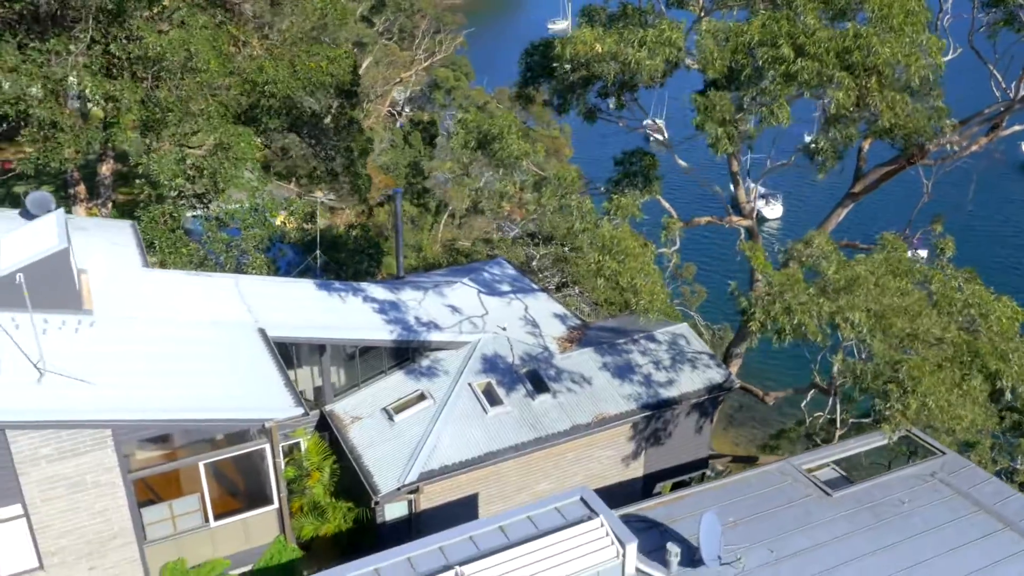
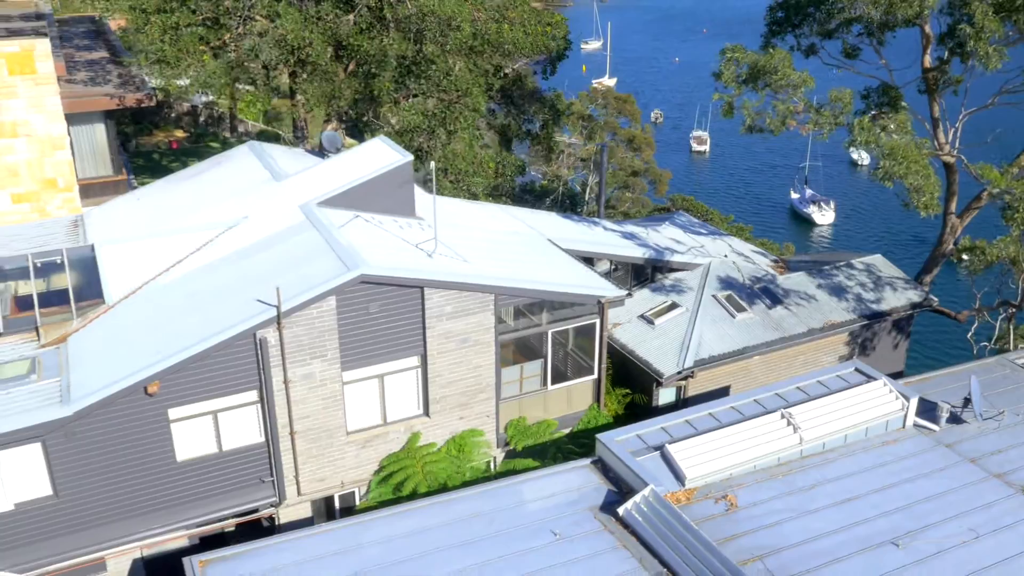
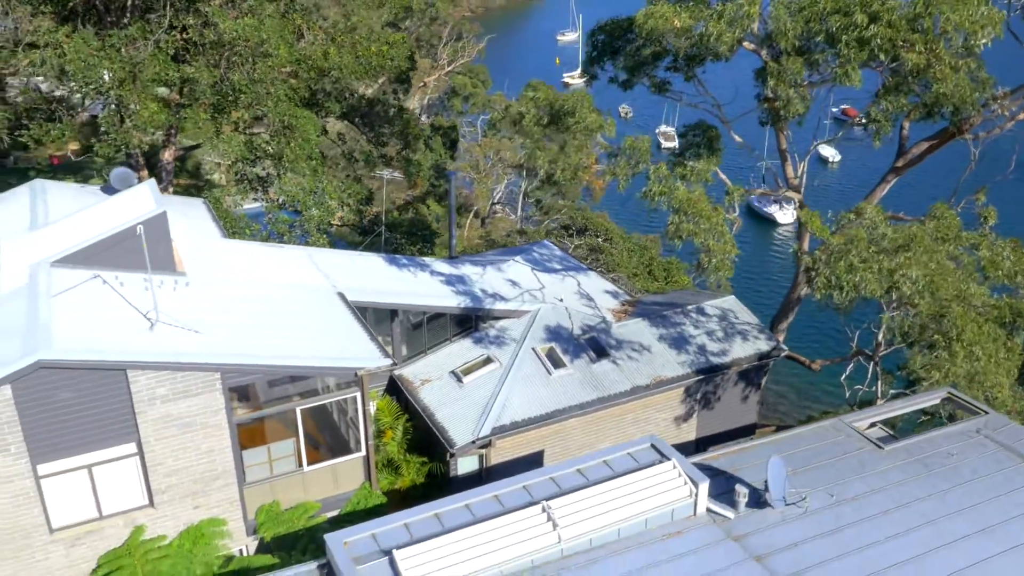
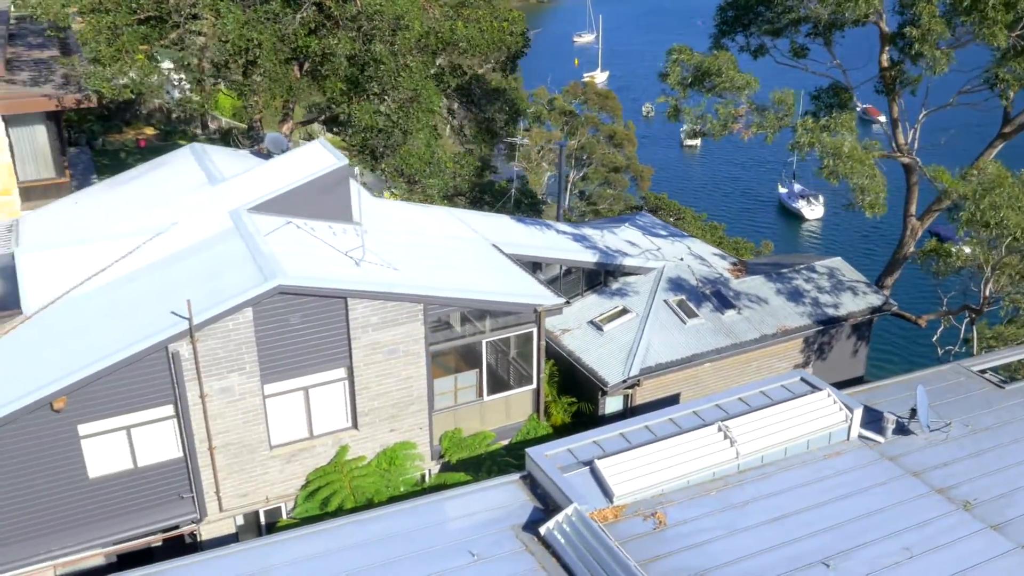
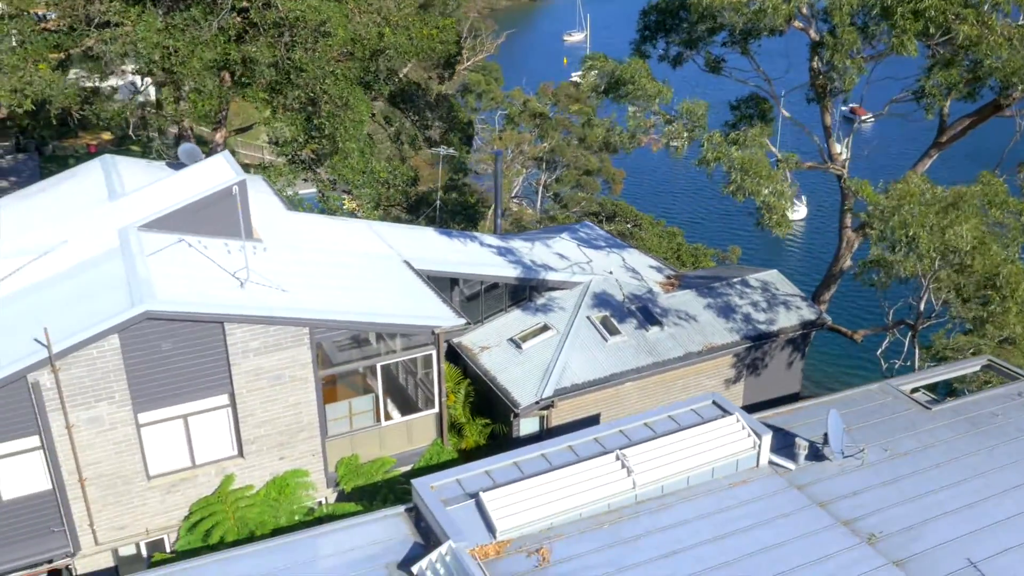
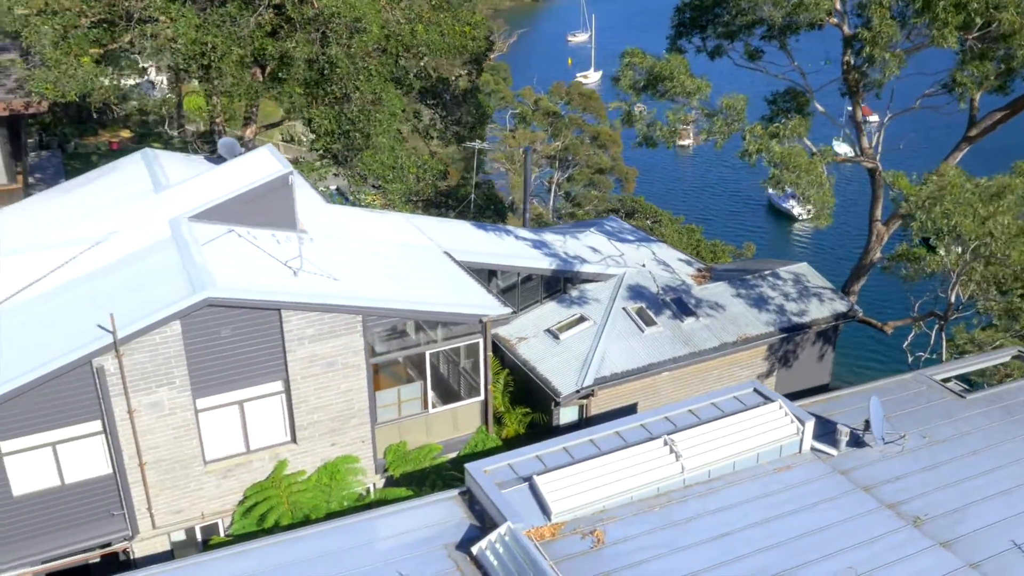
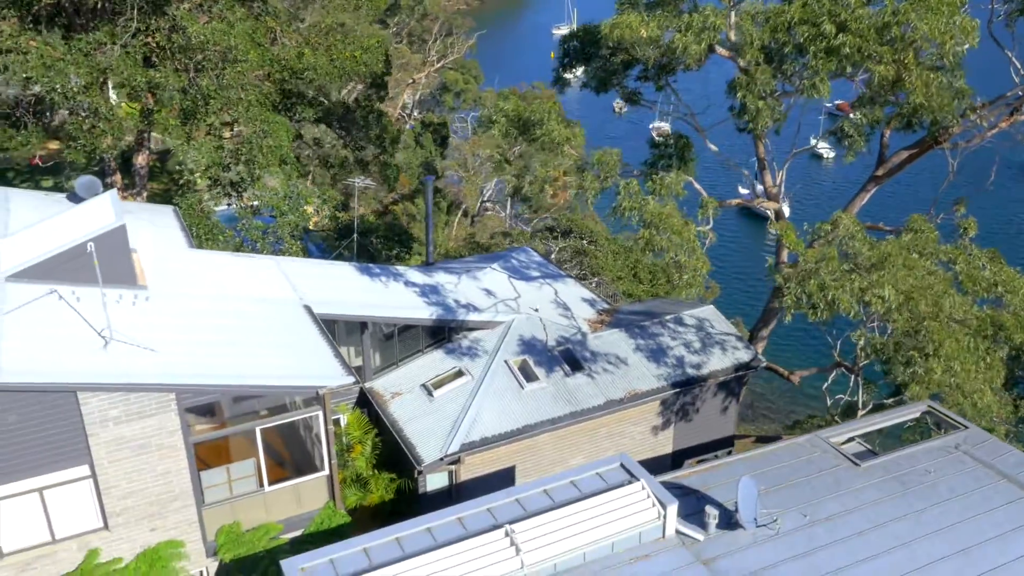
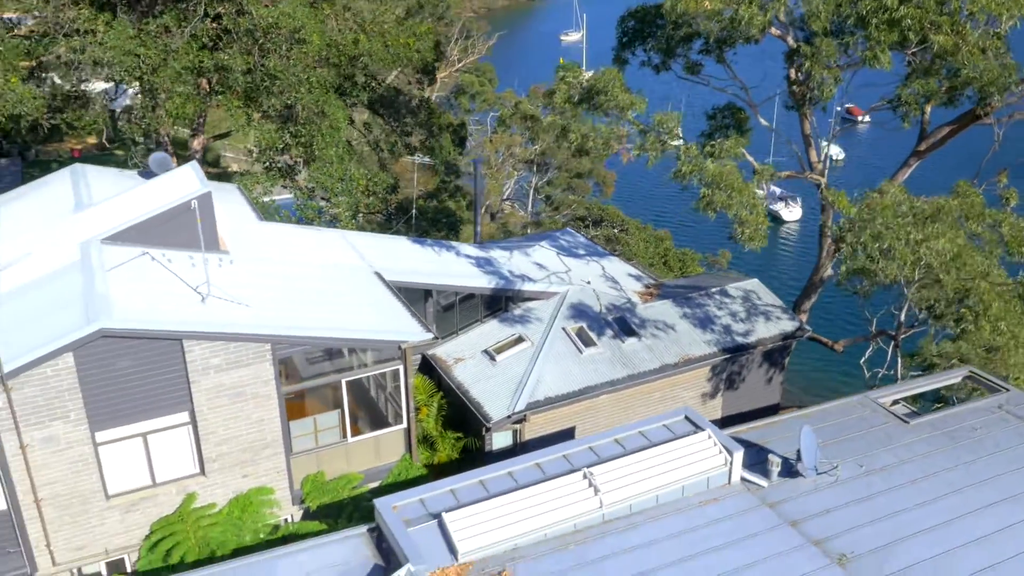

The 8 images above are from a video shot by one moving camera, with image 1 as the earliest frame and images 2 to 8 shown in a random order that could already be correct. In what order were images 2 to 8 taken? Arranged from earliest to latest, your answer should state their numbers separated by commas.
7, 3, 8, 5, 6, 4, 2
